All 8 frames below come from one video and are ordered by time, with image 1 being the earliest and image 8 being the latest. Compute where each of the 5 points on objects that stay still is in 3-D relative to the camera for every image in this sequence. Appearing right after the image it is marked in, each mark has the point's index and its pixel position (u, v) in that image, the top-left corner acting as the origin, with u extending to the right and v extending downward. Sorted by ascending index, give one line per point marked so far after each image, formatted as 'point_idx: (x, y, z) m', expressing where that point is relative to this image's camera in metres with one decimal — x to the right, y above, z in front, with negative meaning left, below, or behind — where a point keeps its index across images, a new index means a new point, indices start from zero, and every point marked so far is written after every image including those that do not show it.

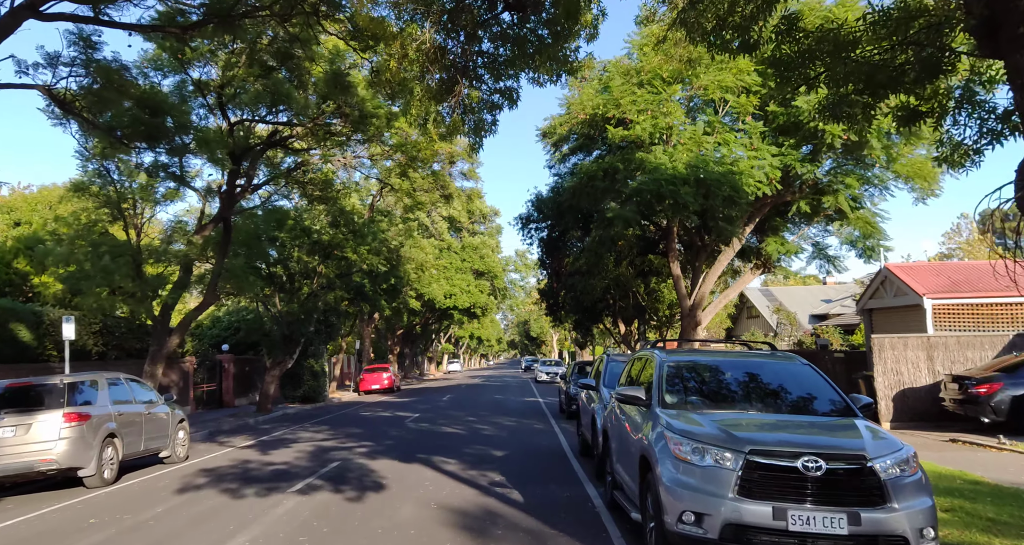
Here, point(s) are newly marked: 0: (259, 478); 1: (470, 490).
0: (-4.5, -3.7, +10.0) m
1: (-0.7, -3.5, +9.0) m
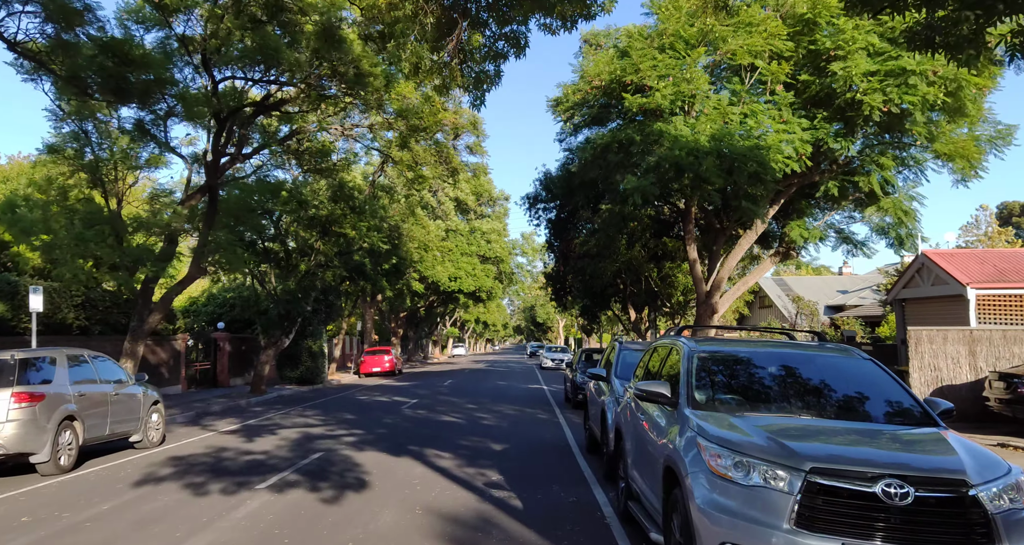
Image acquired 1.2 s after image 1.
0: (-4.5, -3.2, +9.0) m
1: (-0.7, -3.1, +7.9) m
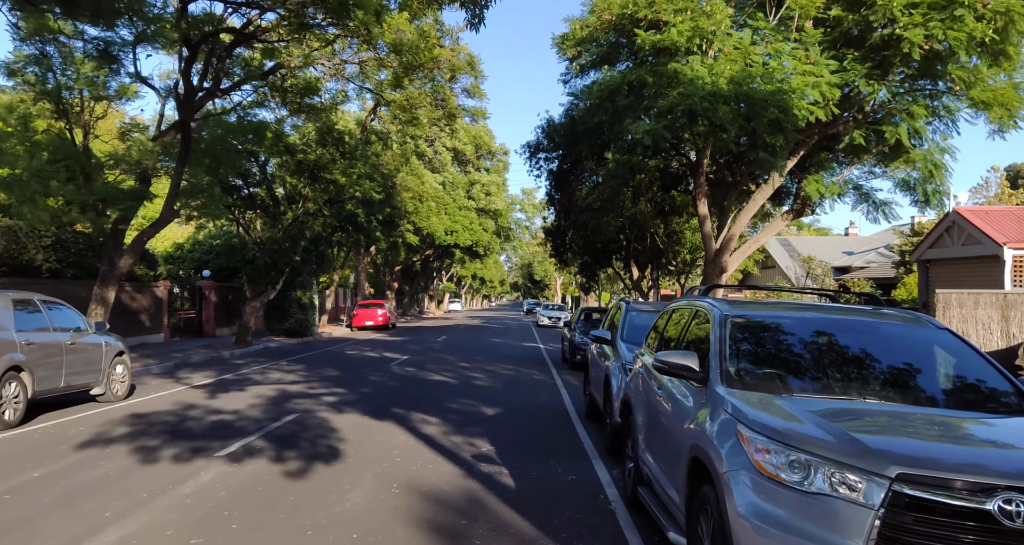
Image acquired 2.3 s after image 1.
0: (-4.6, -2.3, +8.1) m
1: (-0.8, -2.4, +7.1) m
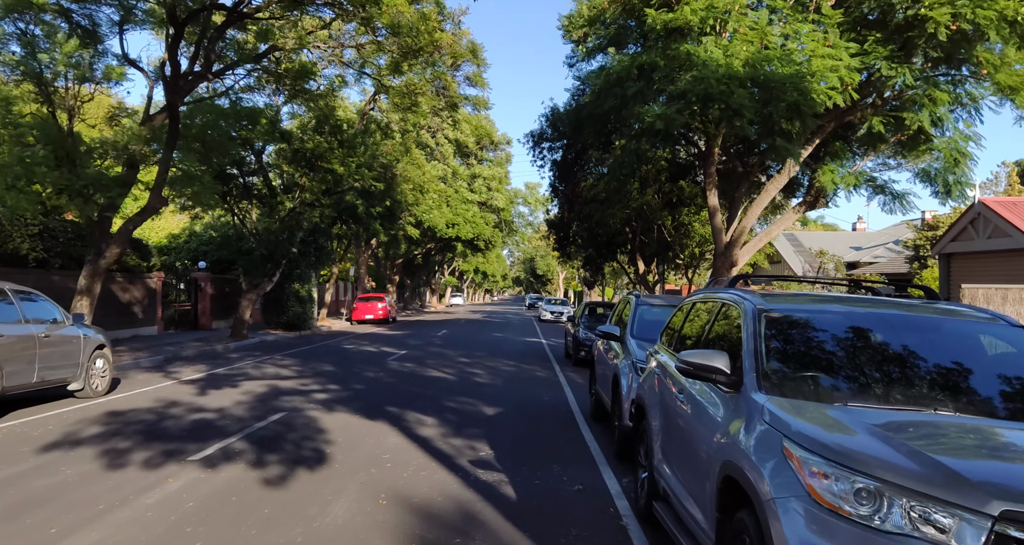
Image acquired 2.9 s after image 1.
0: (-4.6, -2.1, +7.5) m
1: (-0.8, -2.3, +6.5) m
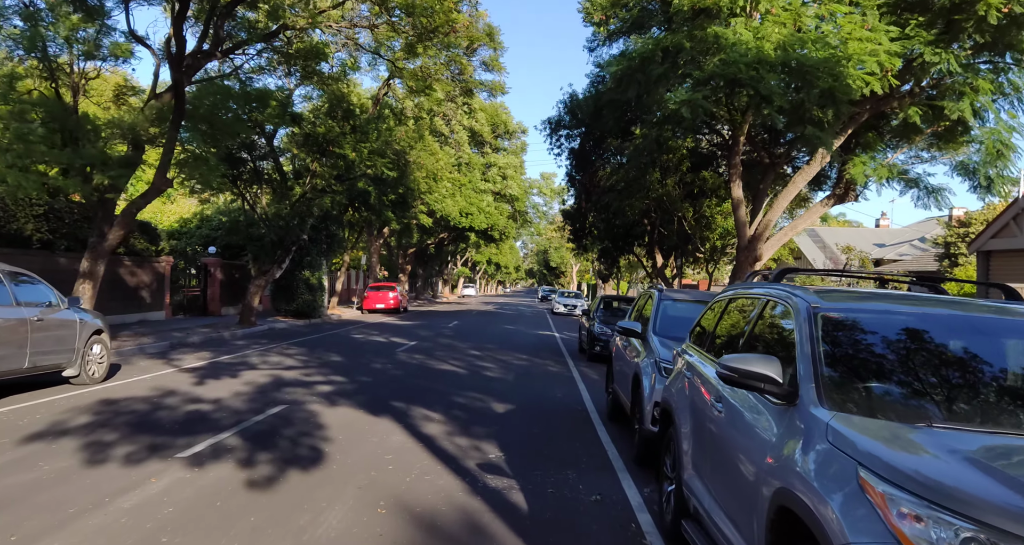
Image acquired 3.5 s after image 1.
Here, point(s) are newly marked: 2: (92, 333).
0: (-4.4, -1.9, +7.1) m
1: (-0.7, -2.2, +6.0) m
2: (-7.4, -1.1, +9.9) m
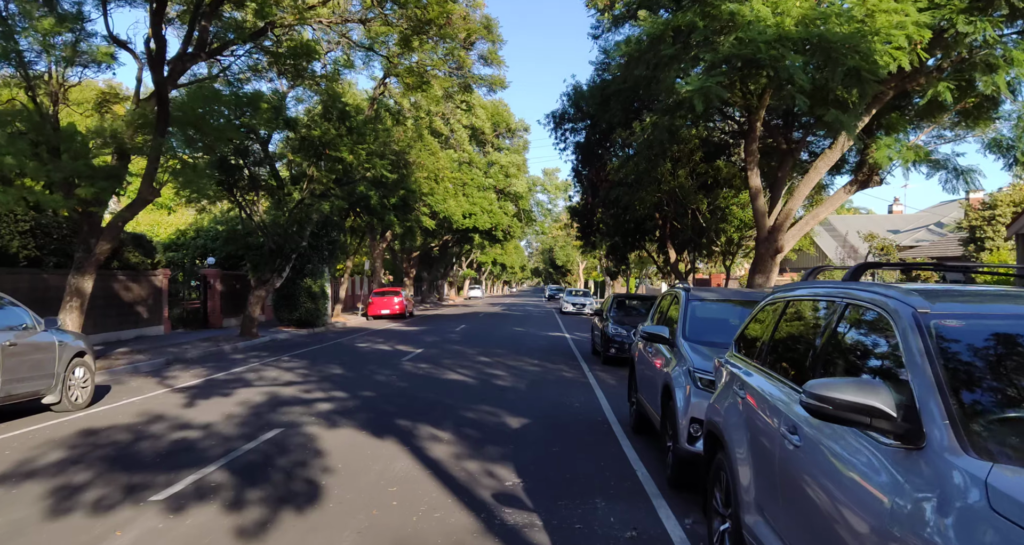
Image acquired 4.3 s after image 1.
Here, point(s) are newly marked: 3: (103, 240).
0: (-4.2, -2.1, +6.4) m
1: (-0.5, -2.2, +5.2) m
2: (-7.2, -1.4, +9.2) m
3: (-9.7, +0.8, +13.4) m
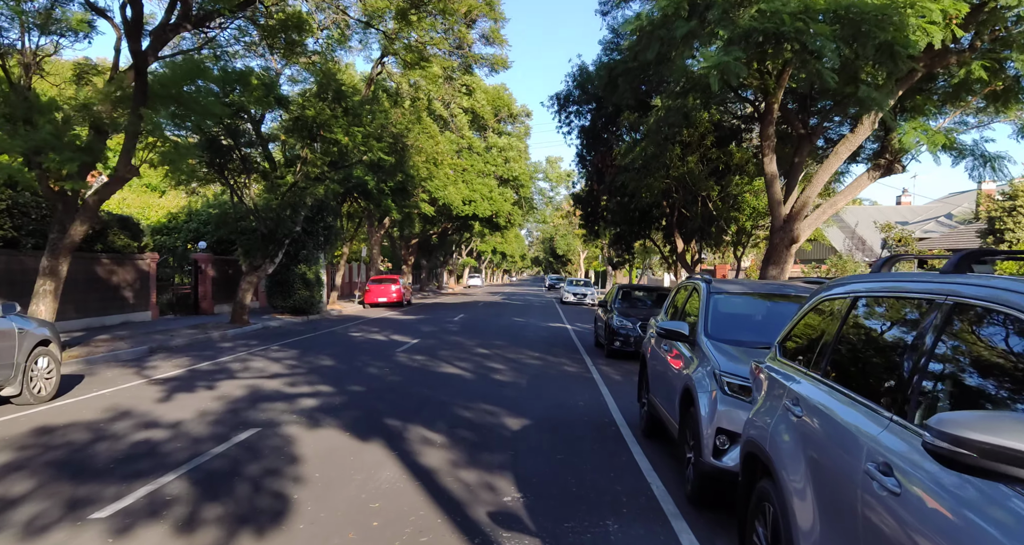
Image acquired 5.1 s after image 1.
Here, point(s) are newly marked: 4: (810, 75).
0: (-4.3, -1.9, +5.7) m
1: (-0.5, -2.1, +4.5) m
2: (-7.2, -1.1, +8.5) m
3: (-9.7, +1.1, +12.7) m
4: (+5.4, +3.6, +10.3) m
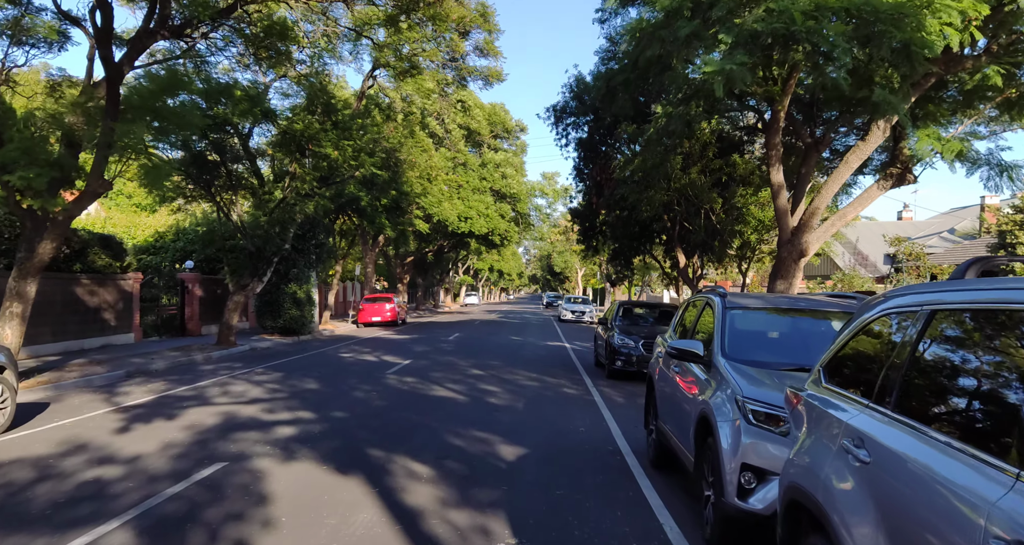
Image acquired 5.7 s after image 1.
0: (-4.3, -2.1, +5.0) m
1: (-0.6, -2.2, +3.8) m
2: (-7.3, -1.4, +7.8) m
3: (-9.8, +0.7, +12.0) m
4: (+5.3, +3.4, +9.8) m
